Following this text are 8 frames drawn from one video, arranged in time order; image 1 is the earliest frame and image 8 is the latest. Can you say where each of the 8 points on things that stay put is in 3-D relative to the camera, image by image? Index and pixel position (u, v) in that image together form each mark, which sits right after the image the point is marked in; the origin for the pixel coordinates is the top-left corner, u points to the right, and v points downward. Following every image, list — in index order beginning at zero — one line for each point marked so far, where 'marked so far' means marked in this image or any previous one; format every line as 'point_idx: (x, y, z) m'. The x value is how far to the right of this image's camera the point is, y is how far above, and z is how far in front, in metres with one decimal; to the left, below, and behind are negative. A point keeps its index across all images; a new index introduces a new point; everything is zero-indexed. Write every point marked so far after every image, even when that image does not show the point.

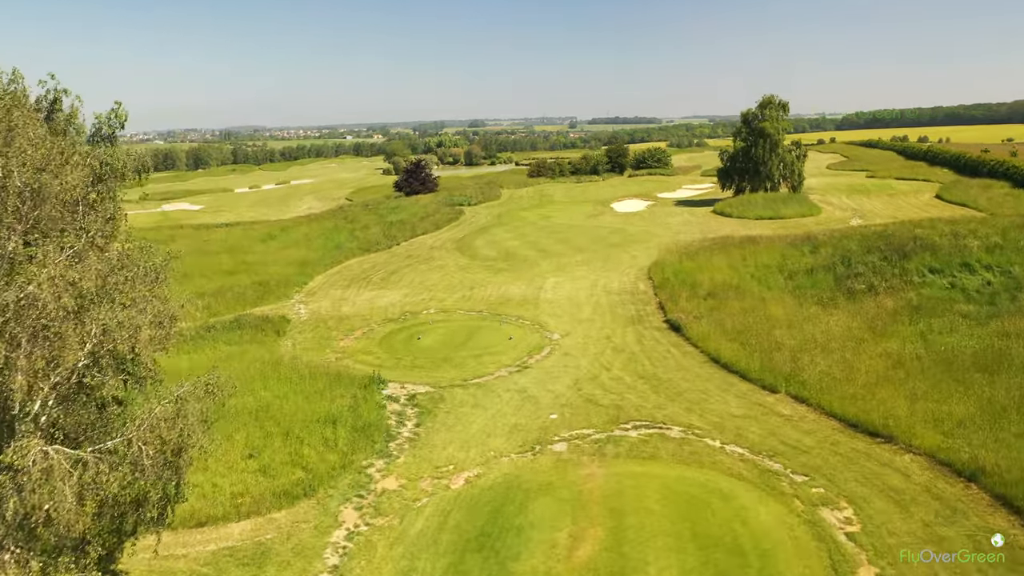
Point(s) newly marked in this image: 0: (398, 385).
0: (-2.3, -2.0, +16.4) m
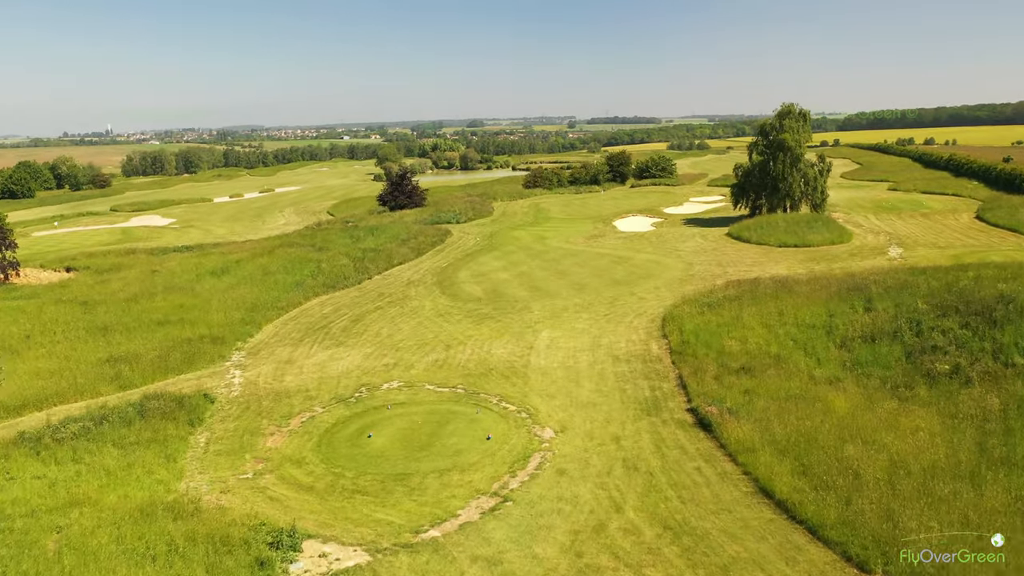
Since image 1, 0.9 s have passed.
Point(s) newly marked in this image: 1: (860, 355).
0: (-2.8, -3.7, +11.4) m
1: (+7.9, -1.5, +18.4) m
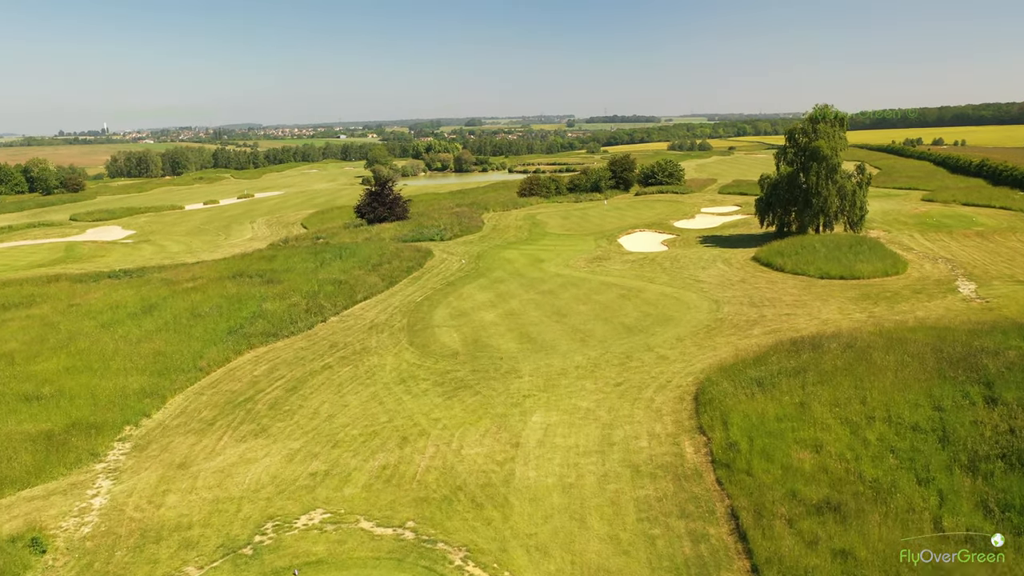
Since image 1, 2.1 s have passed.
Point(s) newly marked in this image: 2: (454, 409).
0: (-3.2, -5.3, +5.2) m
1: (+7.5, -3.1, +12.1) m
2: (-1.4, -2.9, +19.0) m
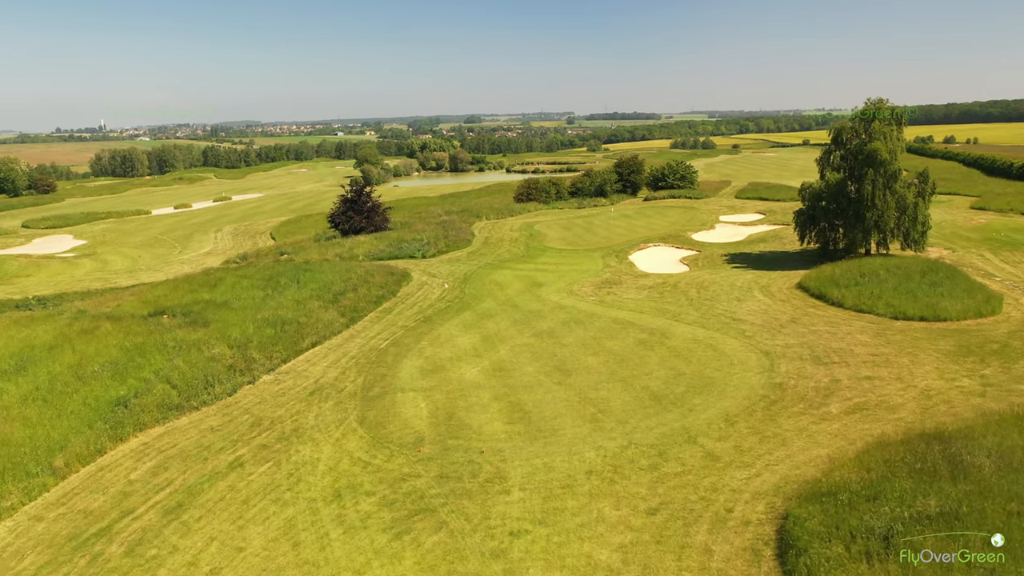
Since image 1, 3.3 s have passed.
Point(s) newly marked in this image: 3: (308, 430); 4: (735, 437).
0: (-3.5, -6.6, -1.4) m
1: (+7.2, -4.4, +5.5) m
2: (-1.7, -4.2, +12.4) m
3: (-4.5, -3.2, +18.0) m
4: (+4.5, -3.0, +16.3) m
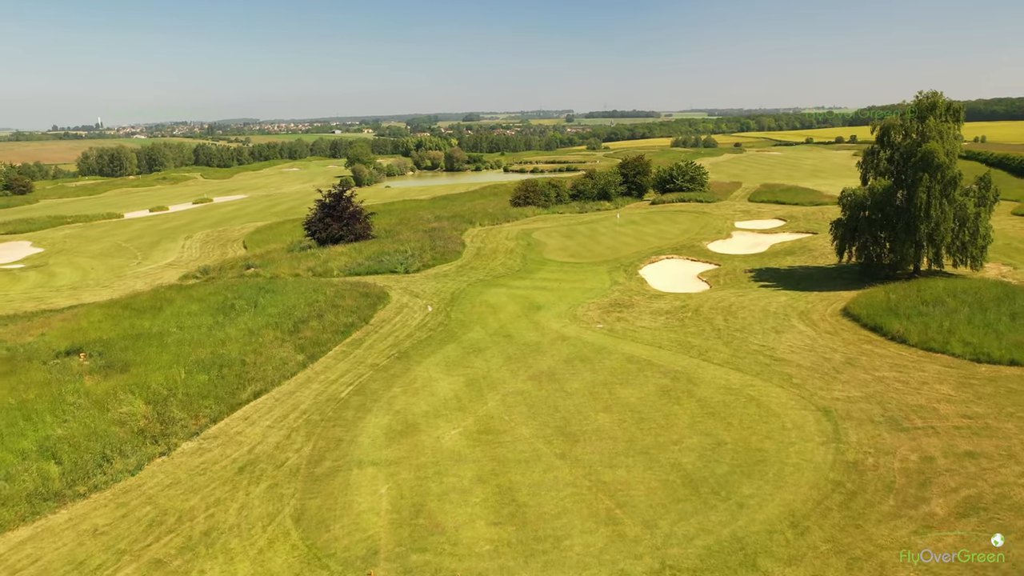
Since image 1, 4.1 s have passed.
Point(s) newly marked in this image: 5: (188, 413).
0: (-3.7, -7.6, -6.1) m
1: (+7.0, -5.3, +0.9) m
2: (-1.9, -5.1, +7.7) m
3: (-4.7, -4.0, +13.3) m
4: (+4.3, -3.9, +11.7) m
5: (-7.1, -2.7, +17.7) m
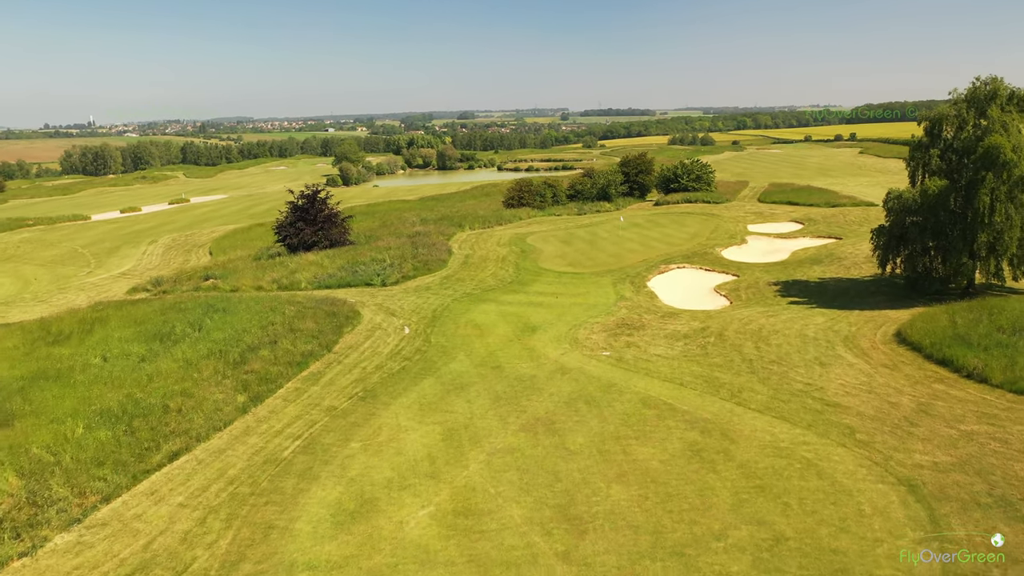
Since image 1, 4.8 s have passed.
0: (-3.7, -8.2, -10.3) m
1: (+6.9, -6.0, -3.3) m
2: (-2.0, -5.7, +3.5) m
3: (-4.9, -4.6, +9.1) m
4: (+4.1, -4.5, +7.5) m
5: (-7.3, -3.3, +13.5) m
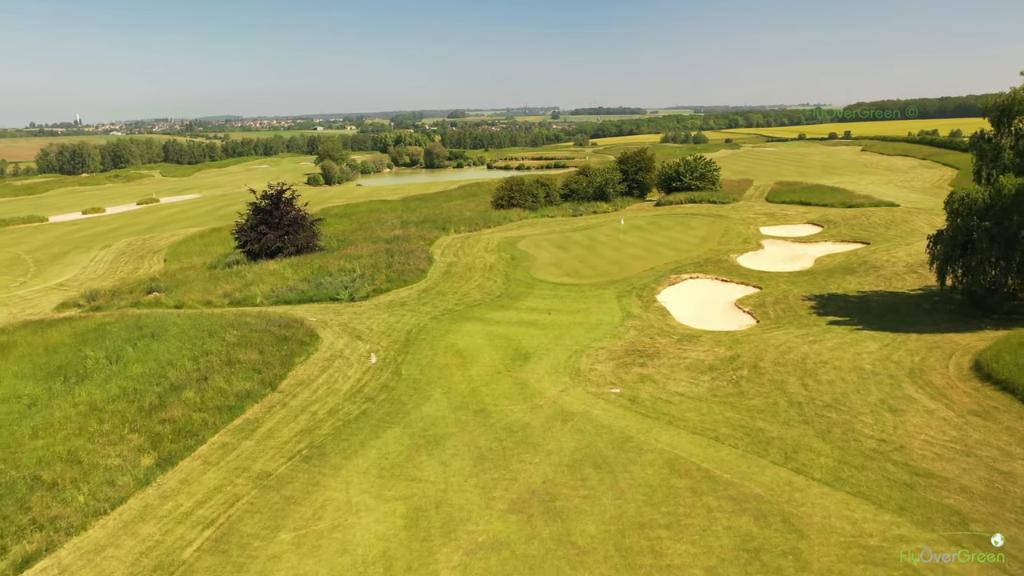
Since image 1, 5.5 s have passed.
0: (-3.6, -8.8, -14.6) m
1: (+6.9, -6.5, -7.4) m
2: (-2.1, -6.2, -0.8) m
3: (-5.1, -5.2, +4.8) m
4: (+4.0, -5.0, +3.3) m
5: (-7.5, -3.8, +9.2) m
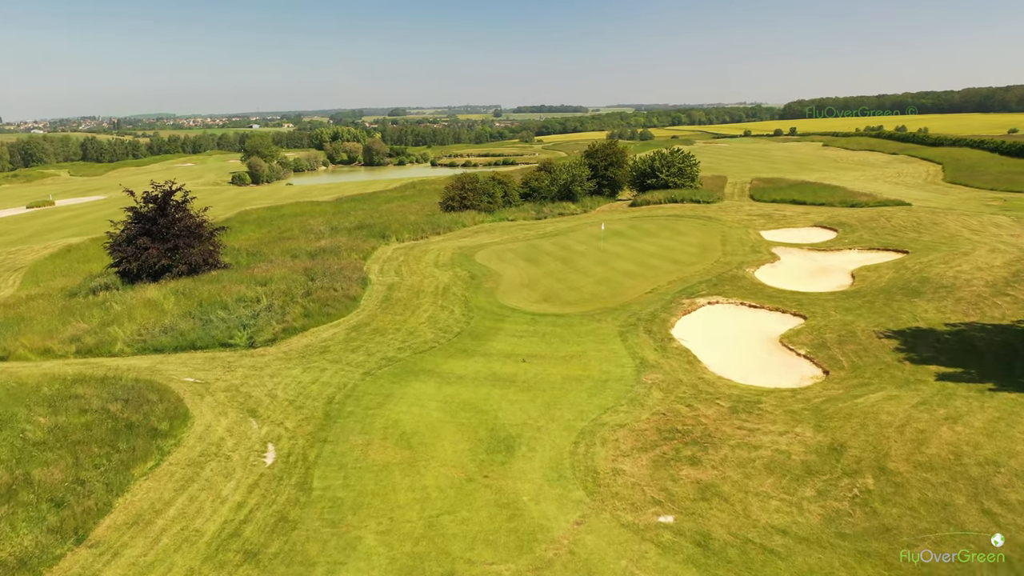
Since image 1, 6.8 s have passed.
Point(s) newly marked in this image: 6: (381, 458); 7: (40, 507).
0: (-1.5, -9.8, -22.1) m
1: (+8.5, -7.3, -14.3) m
2: (-0.9, -7.2, -8.2) m
3: (-4.3, -6.2, -2.9) m
4: (+4.9, -5.8, -3.8) m
5: (-7.0, -4.9, +1.3) m
6: (-2.1, -2.8, +13.3) m
7: (-6.3, -2.9, +10.9) m
